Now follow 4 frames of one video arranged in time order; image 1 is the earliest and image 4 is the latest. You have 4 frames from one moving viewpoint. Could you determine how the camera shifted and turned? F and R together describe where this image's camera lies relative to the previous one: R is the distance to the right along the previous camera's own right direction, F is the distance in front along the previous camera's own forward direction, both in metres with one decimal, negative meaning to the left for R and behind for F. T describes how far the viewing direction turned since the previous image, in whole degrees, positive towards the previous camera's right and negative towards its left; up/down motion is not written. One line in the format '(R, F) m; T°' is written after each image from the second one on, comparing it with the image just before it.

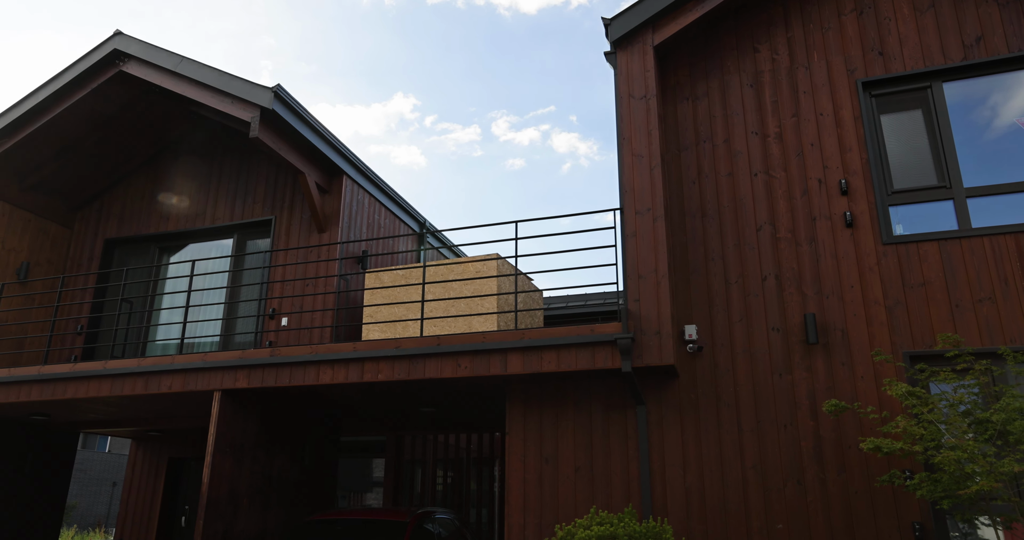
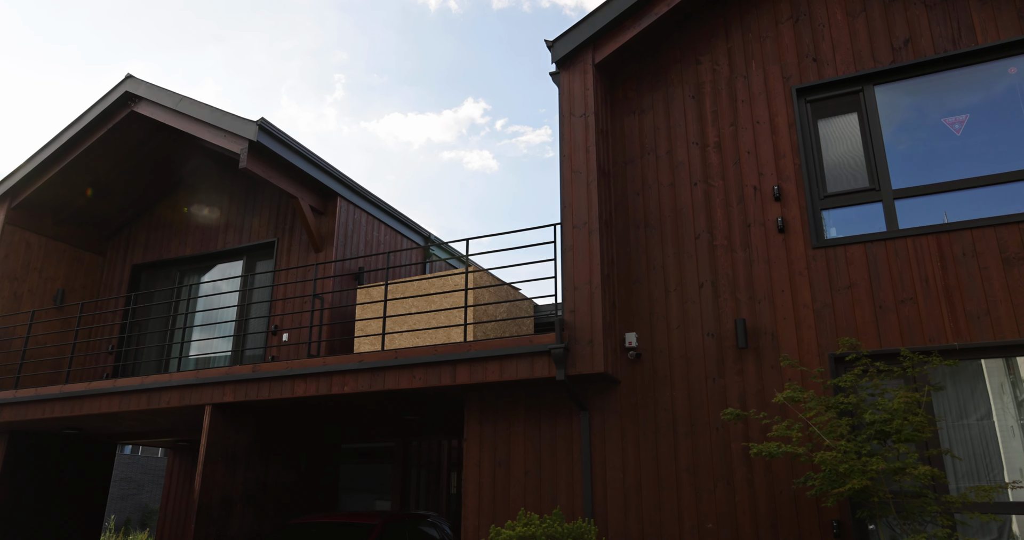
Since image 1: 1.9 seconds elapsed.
(+1.1, -0.3) m; -5°
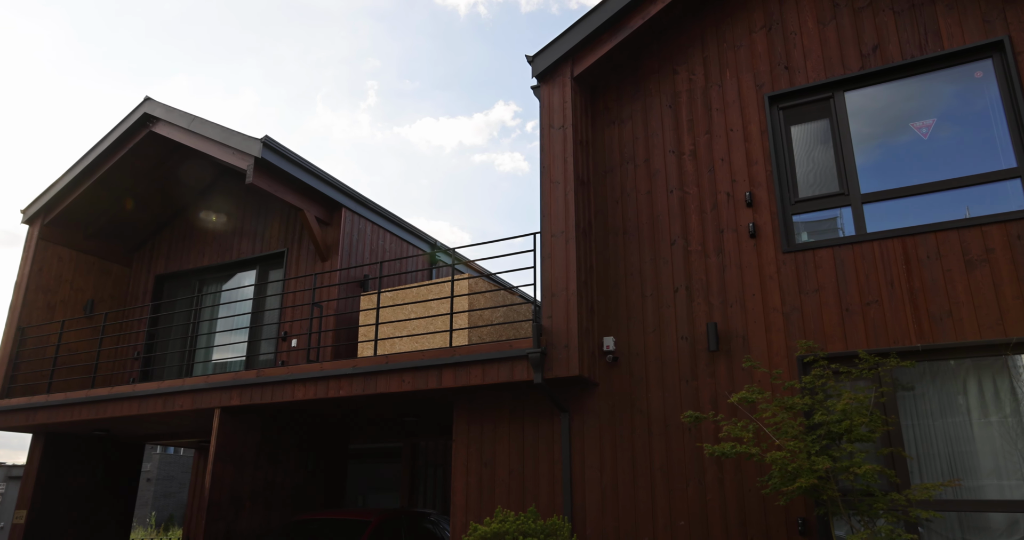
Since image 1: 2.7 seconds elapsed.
(+0.5, -0.3) m; -3°
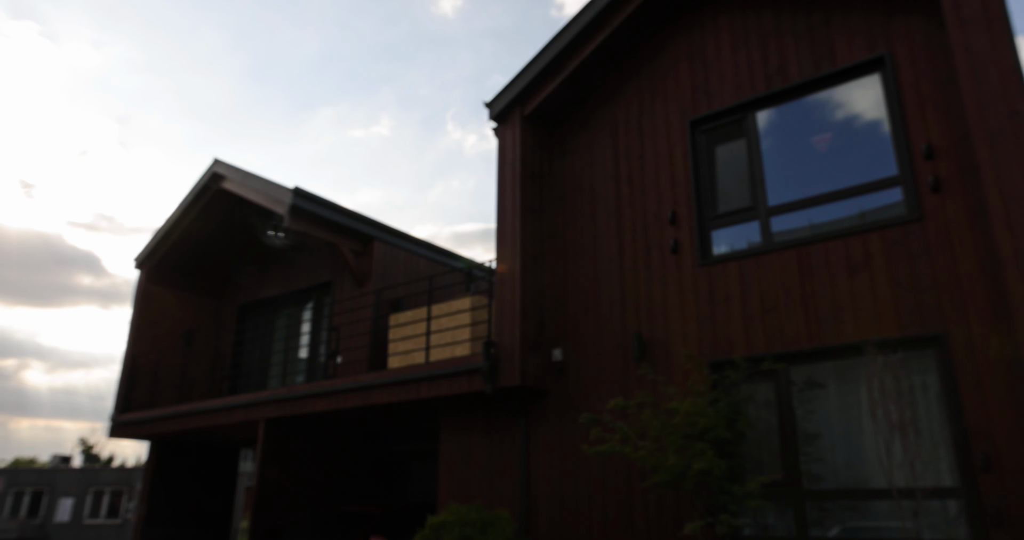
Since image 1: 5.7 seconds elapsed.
(+1.8, -0.8) m; -10°
